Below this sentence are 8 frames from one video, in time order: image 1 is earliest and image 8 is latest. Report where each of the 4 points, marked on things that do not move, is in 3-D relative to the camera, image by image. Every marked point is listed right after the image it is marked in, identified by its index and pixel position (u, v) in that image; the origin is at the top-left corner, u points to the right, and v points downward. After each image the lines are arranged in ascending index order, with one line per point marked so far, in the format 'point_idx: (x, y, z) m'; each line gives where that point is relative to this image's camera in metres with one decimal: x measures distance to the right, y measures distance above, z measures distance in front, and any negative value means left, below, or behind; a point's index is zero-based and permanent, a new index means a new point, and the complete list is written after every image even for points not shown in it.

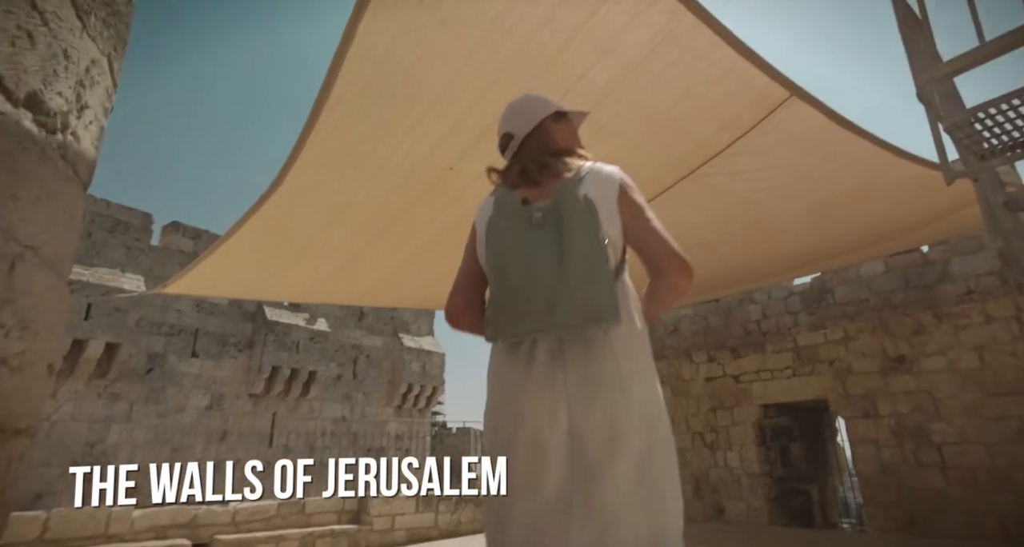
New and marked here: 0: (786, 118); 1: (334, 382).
0: (+1.3, +0.7, +2.7) m
1: (-3.5, -2.1, +11.4) m
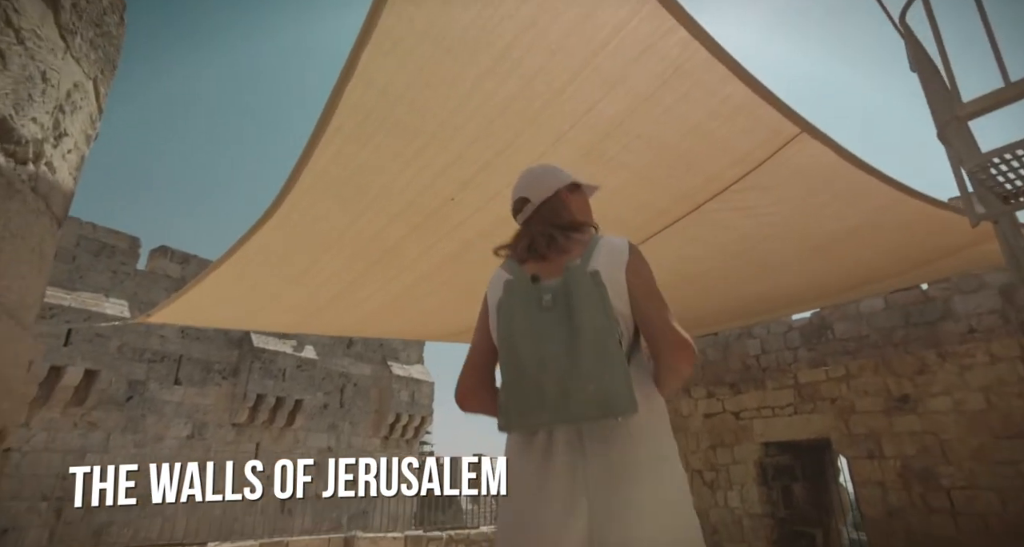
0: (+1.3, +0.5, +2.7) m
1: (-3.7, -2.6, +11.1) m
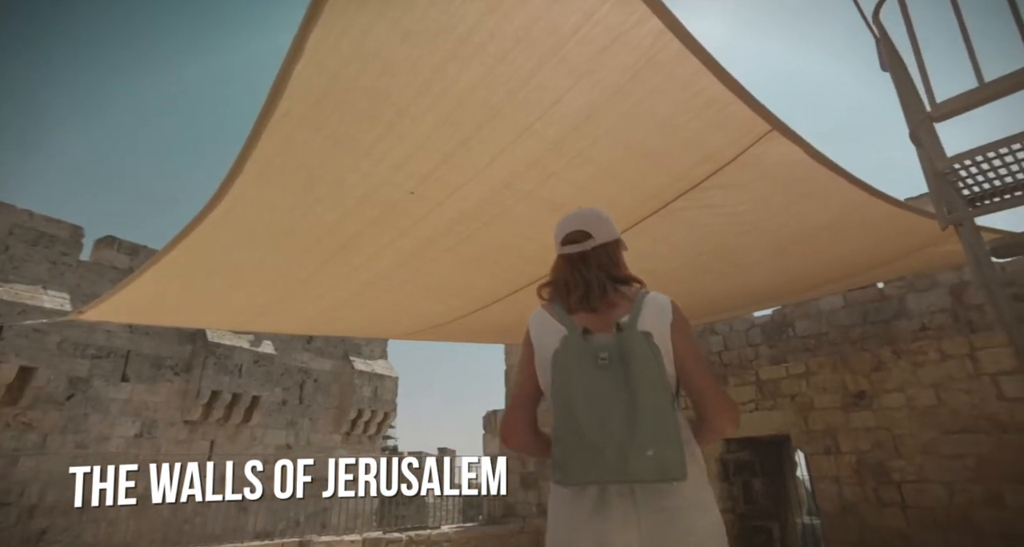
0: (+1.1, +0.5, +2.6) m
1: (-4.3, -2.5, +10.8) m
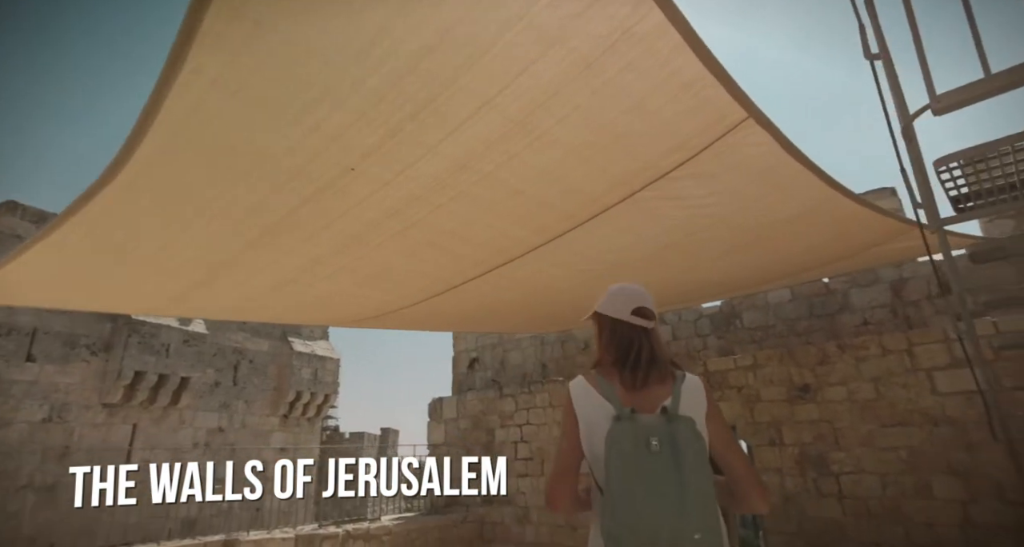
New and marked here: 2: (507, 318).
0: (+1.0, +0.5, +2.5) m
1: (-5.3, -2.0, +10.3) m
2: (0.0, -0.4, +4.8) m
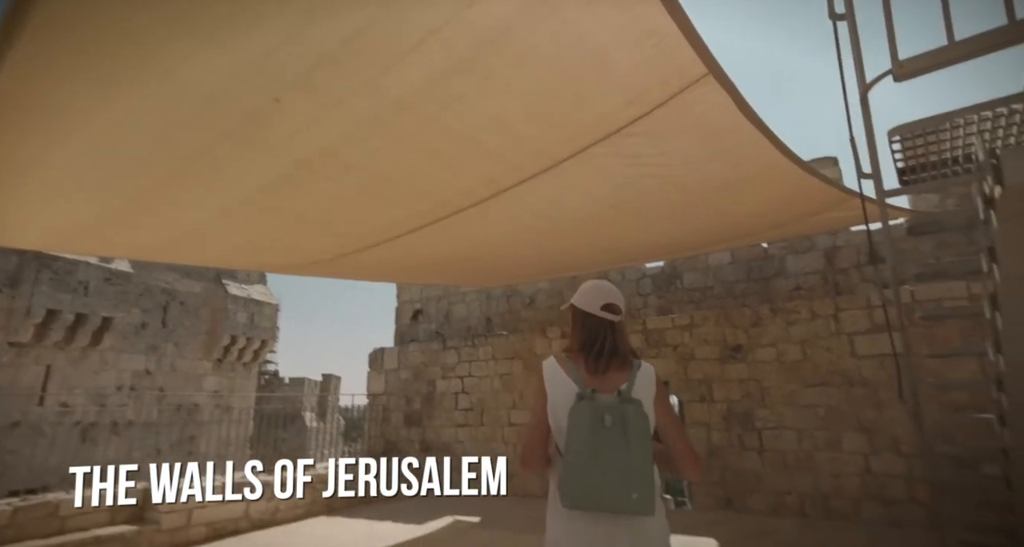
0: (+0.7, +0.7, +2.4) m
1: (-6.3, -0.9, +9.8) m
2: (-0.5, 0.0, +4.7) m
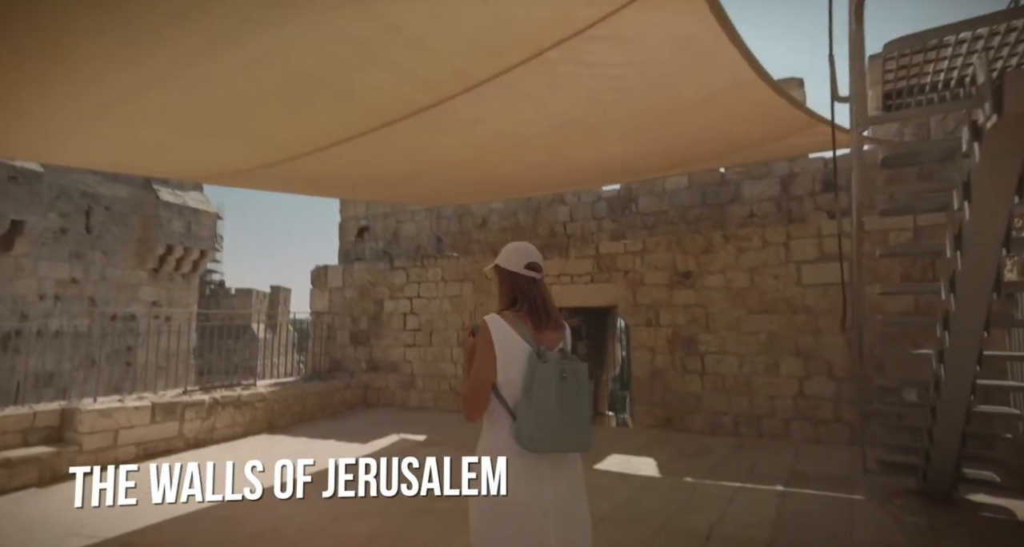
0: (+0.6, +1.0, +2.1) m
1: (-7.1, +0.5, +9.1) m
2: (-0.9, +0.7, +4.4) m
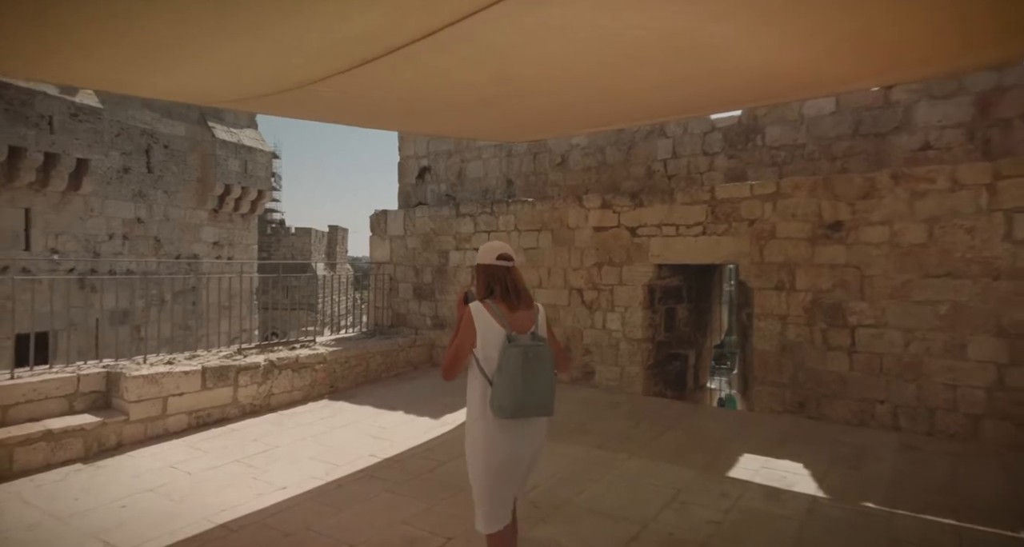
0: (+1.0, +1.0, +1.0) m
1: (-6.0, +1.3, +8.6) m
2: (-0.2, +0.9, +3.4) m
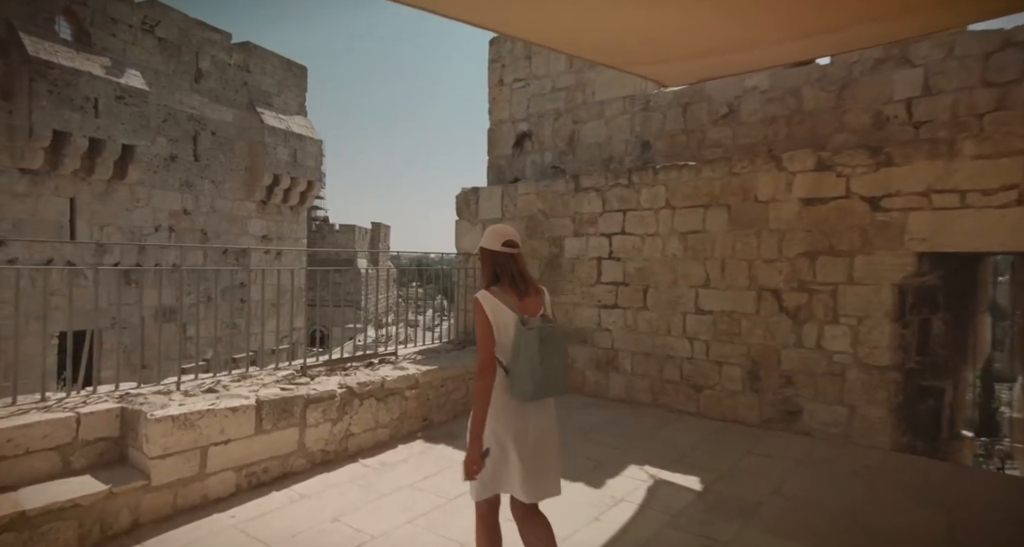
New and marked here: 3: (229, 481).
0: (+1.9, +1.0, -0.9) m
1: (-4.6, +1.4, +7.1) m
2: (+0.9, +1.0, +1.6) m
3: (-1.6, -1.2, +3.4) m
